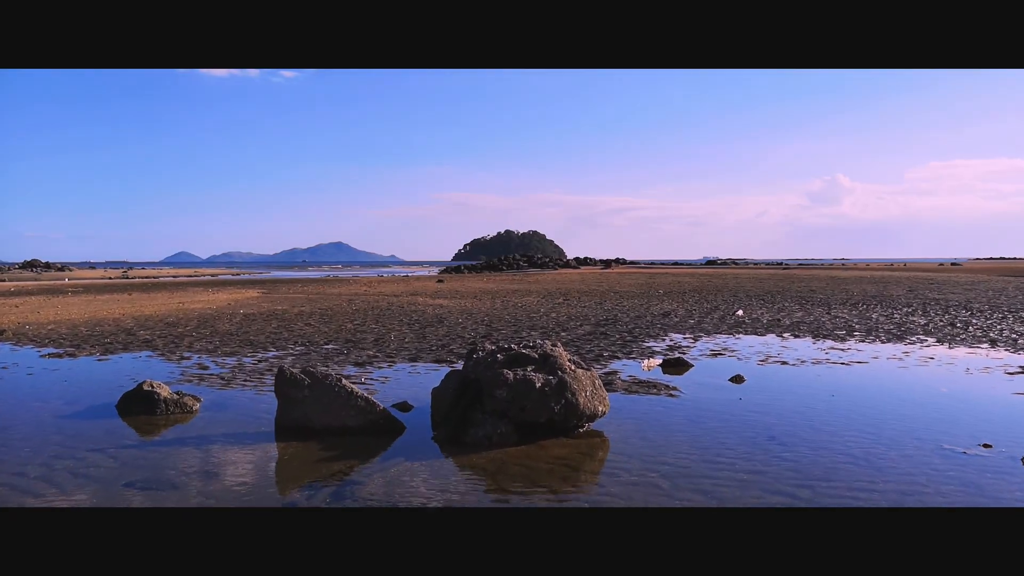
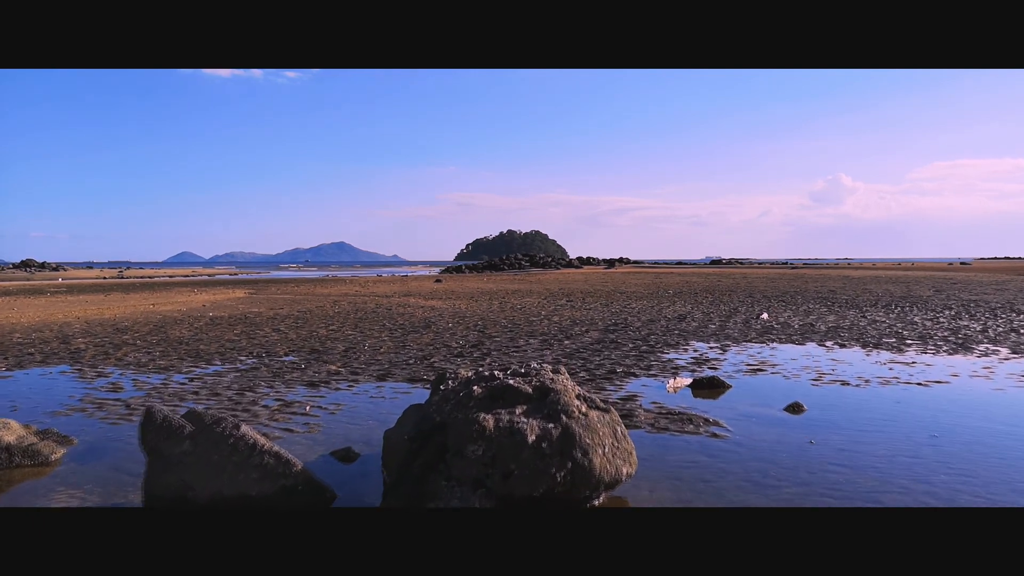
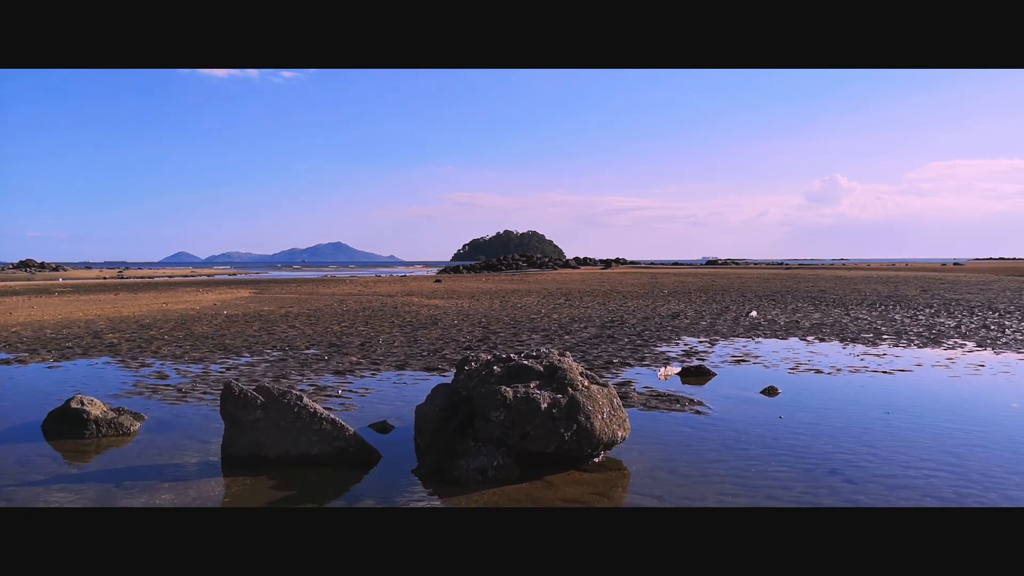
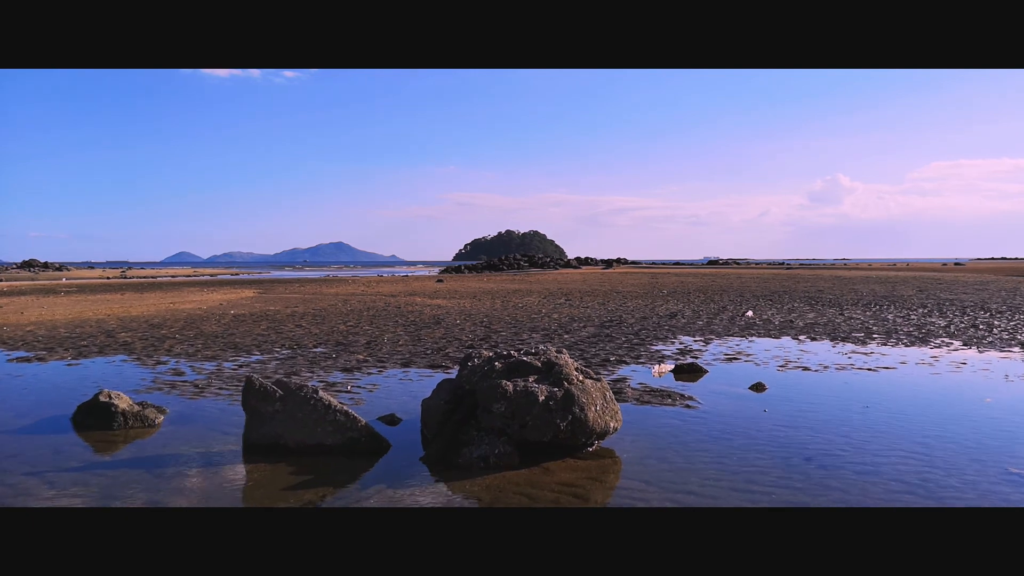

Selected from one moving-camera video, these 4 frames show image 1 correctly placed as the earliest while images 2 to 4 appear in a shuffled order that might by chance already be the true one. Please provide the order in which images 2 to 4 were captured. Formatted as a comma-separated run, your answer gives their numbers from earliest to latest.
4, 3, 2
